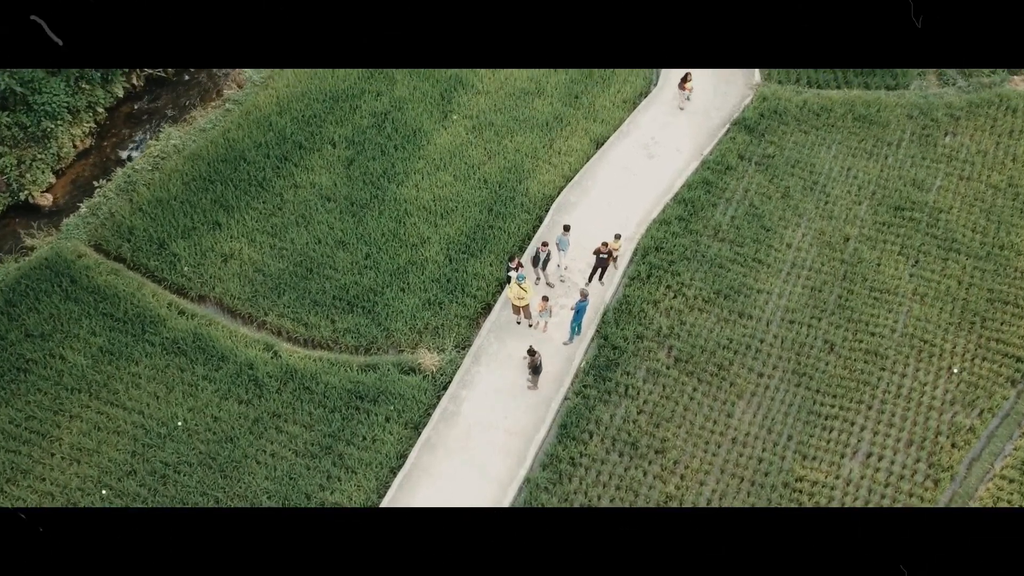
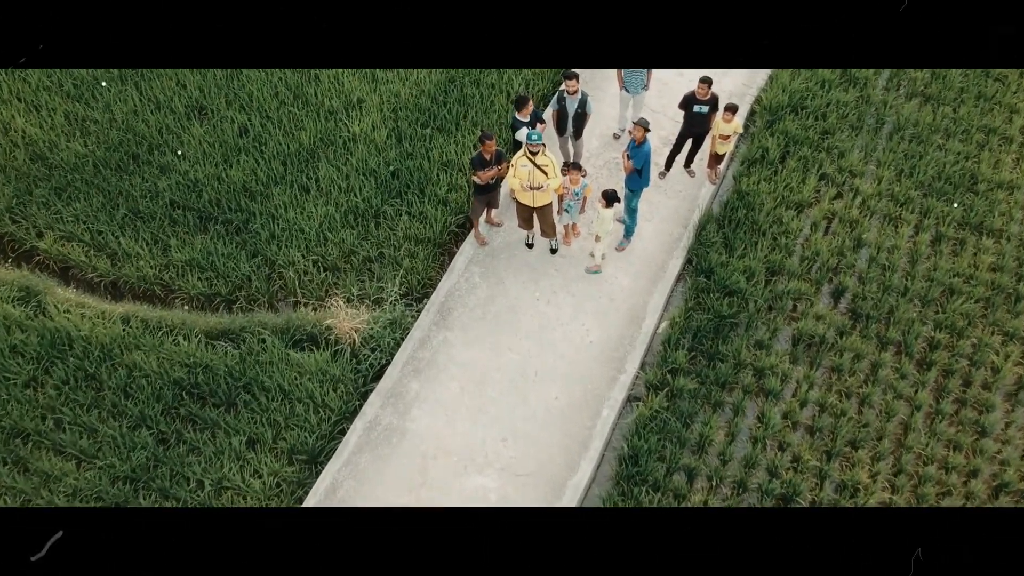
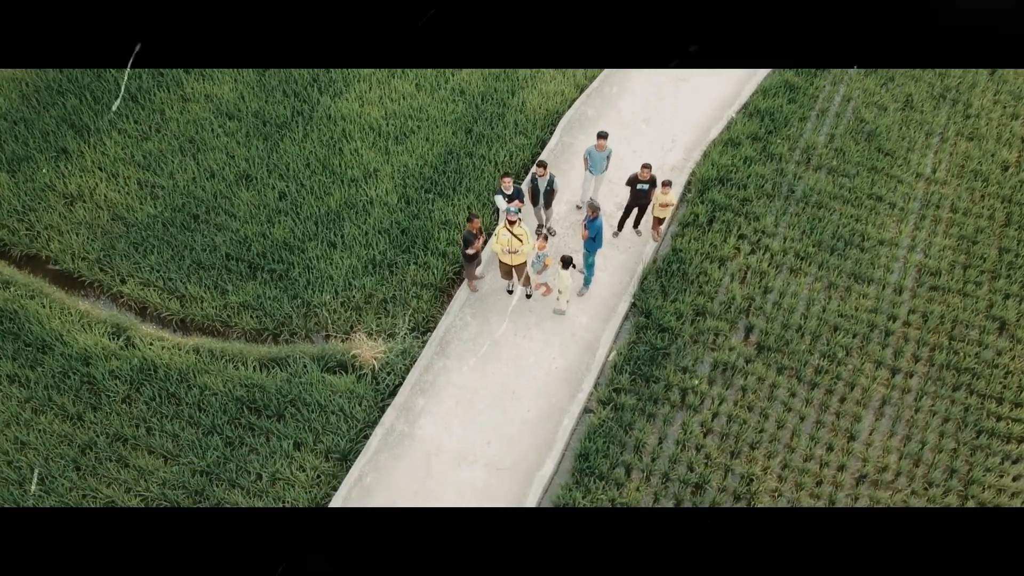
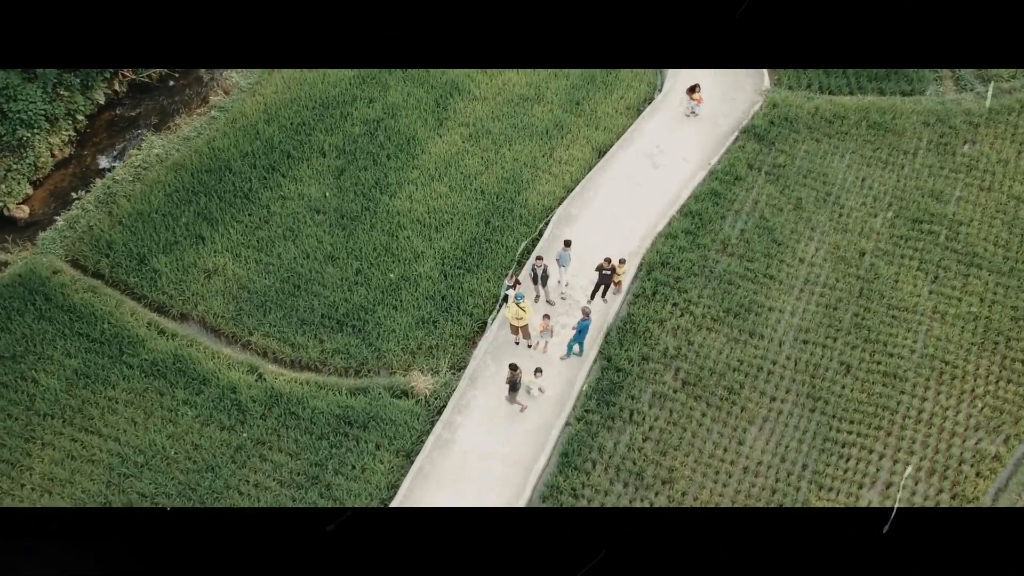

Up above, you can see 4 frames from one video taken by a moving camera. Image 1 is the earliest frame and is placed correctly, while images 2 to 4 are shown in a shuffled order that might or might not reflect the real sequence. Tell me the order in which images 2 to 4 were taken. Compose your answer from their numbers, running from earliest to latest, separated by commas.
4, 3, 2
